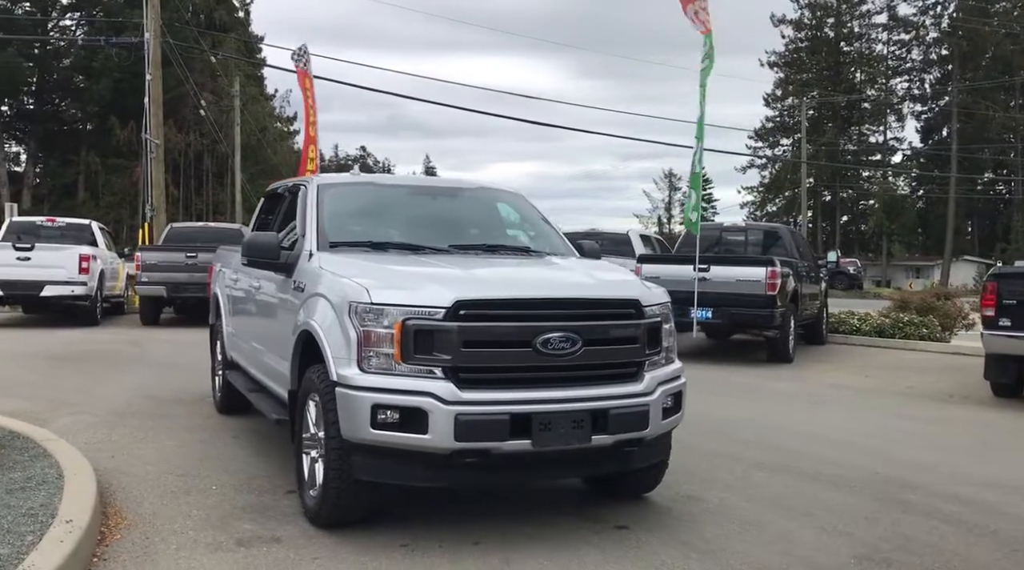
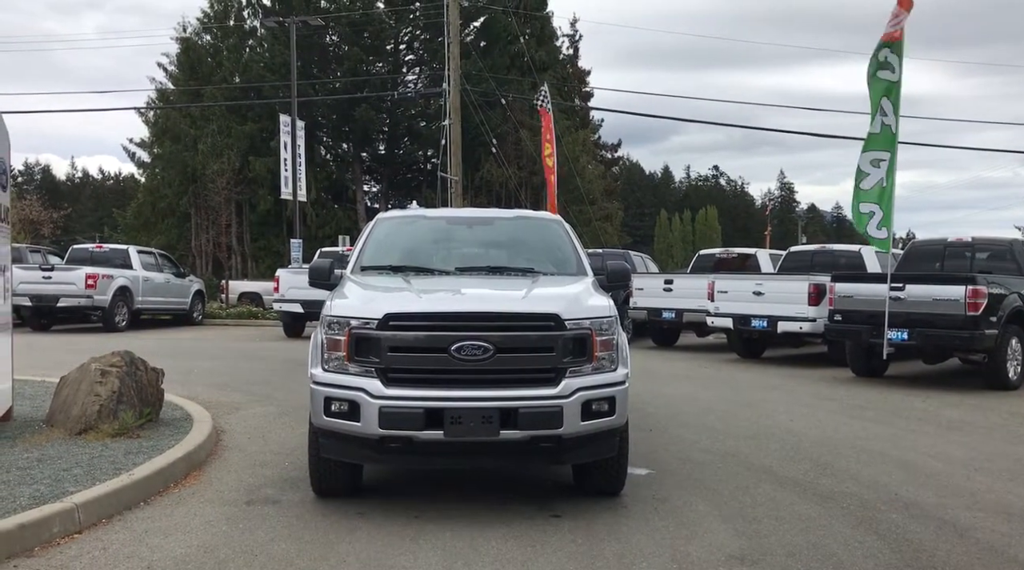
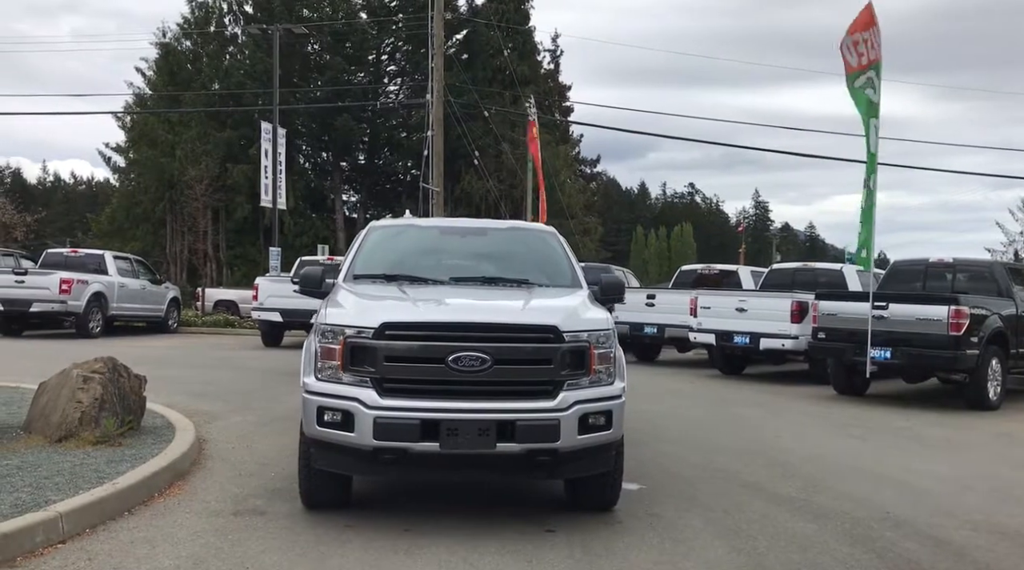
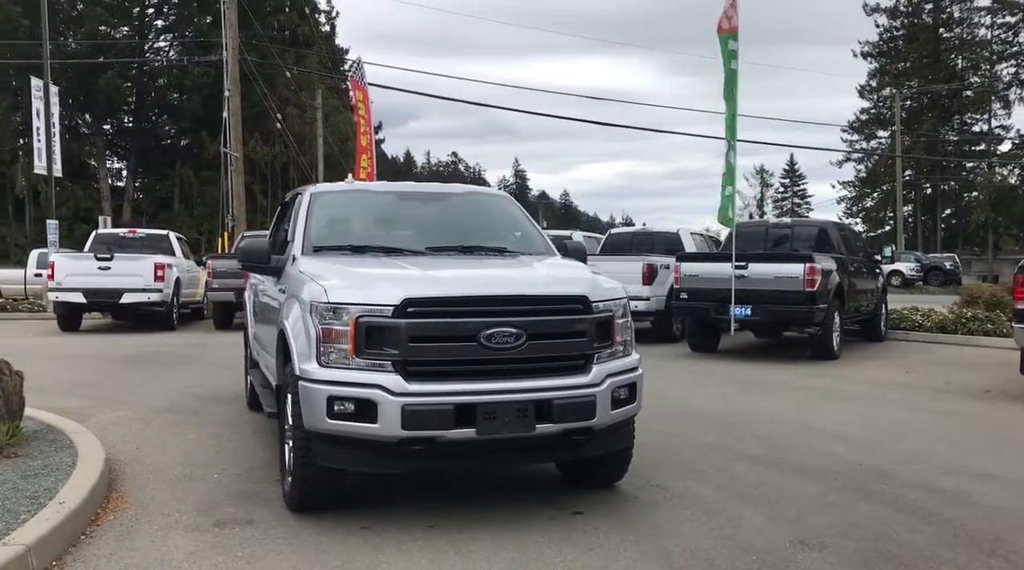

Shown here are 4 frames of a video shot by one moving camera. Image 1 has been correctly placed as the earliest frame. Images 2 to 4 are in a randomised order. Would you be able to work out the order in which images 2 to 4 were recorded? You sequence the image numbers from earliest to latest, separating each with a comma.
4, 3, 2
